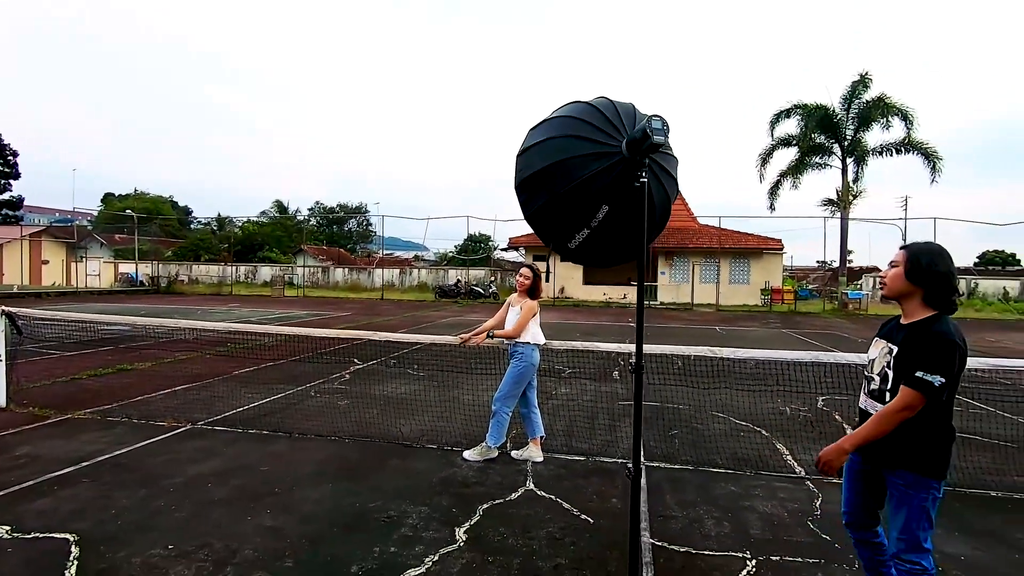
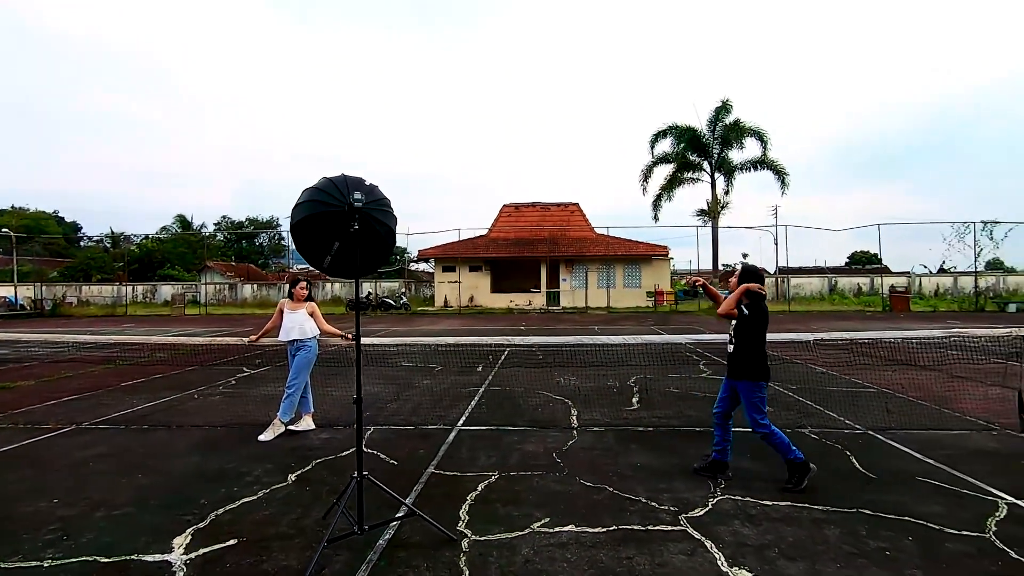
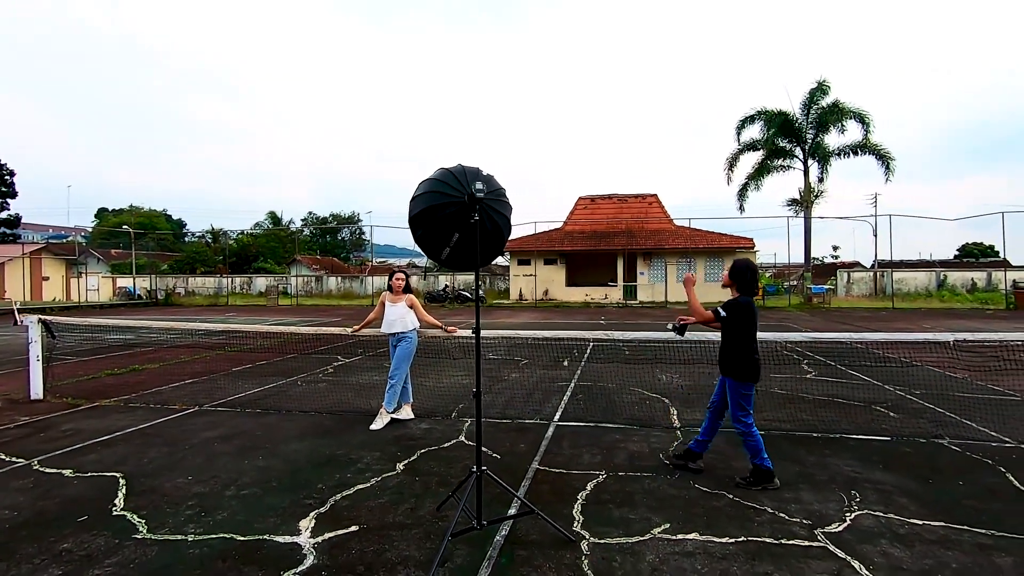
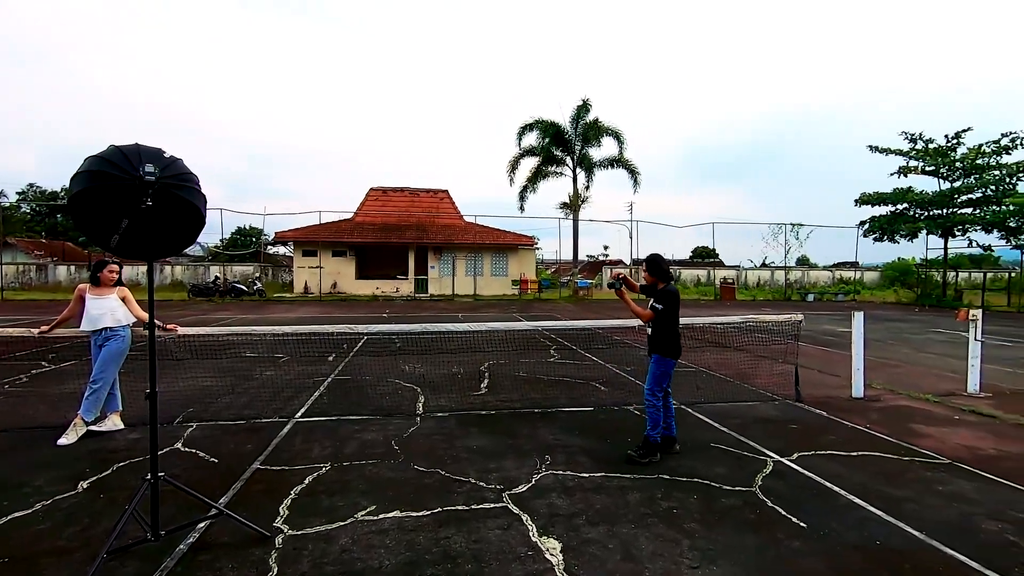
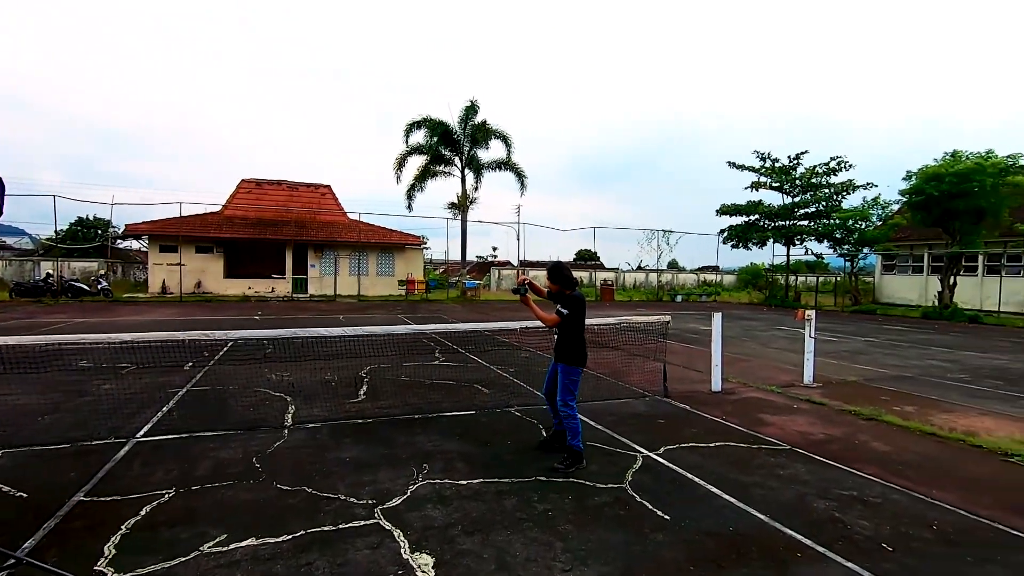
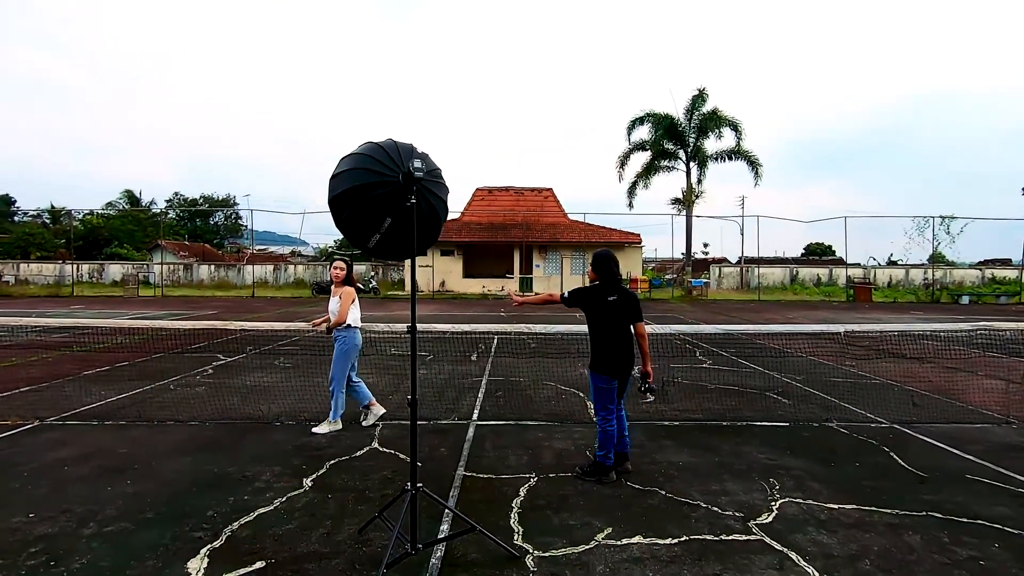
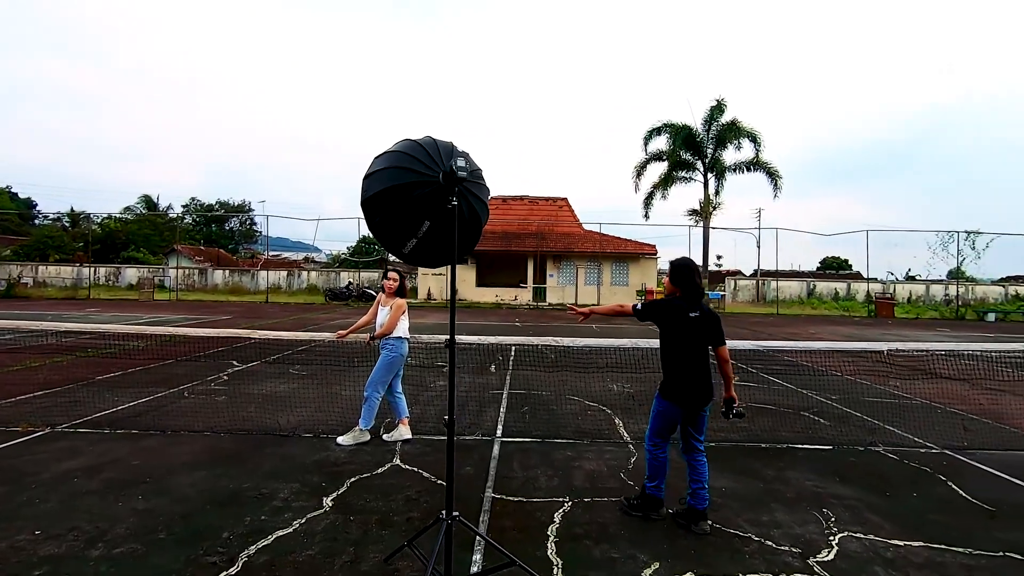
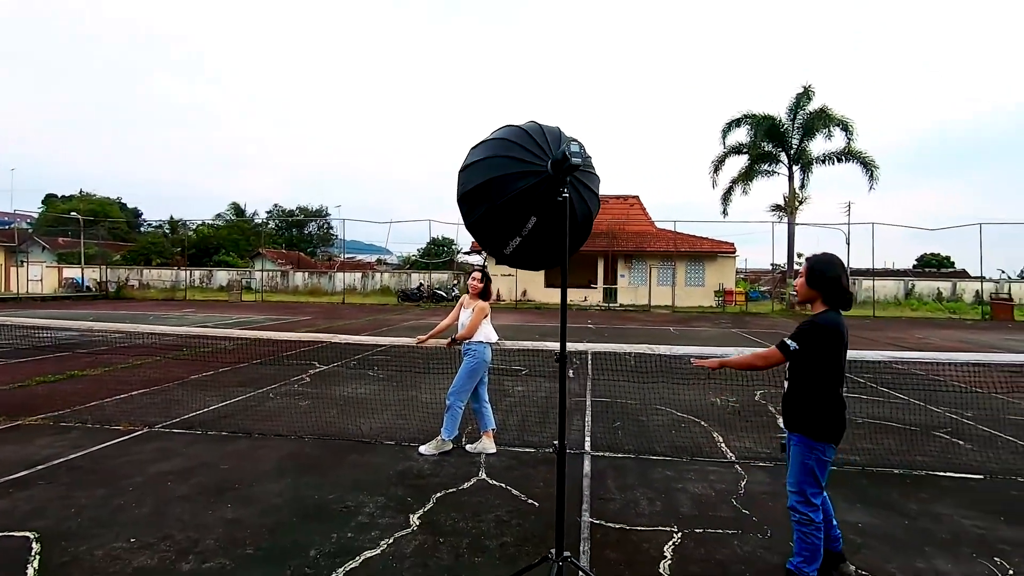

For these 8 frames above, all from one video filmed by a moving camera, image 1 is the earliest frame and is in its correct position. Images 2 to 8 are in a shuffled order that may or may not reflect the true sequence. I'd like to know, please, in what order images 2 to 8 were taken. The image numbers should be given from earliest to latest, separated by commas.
8, 7, 6, 3, 2, 4, 5
